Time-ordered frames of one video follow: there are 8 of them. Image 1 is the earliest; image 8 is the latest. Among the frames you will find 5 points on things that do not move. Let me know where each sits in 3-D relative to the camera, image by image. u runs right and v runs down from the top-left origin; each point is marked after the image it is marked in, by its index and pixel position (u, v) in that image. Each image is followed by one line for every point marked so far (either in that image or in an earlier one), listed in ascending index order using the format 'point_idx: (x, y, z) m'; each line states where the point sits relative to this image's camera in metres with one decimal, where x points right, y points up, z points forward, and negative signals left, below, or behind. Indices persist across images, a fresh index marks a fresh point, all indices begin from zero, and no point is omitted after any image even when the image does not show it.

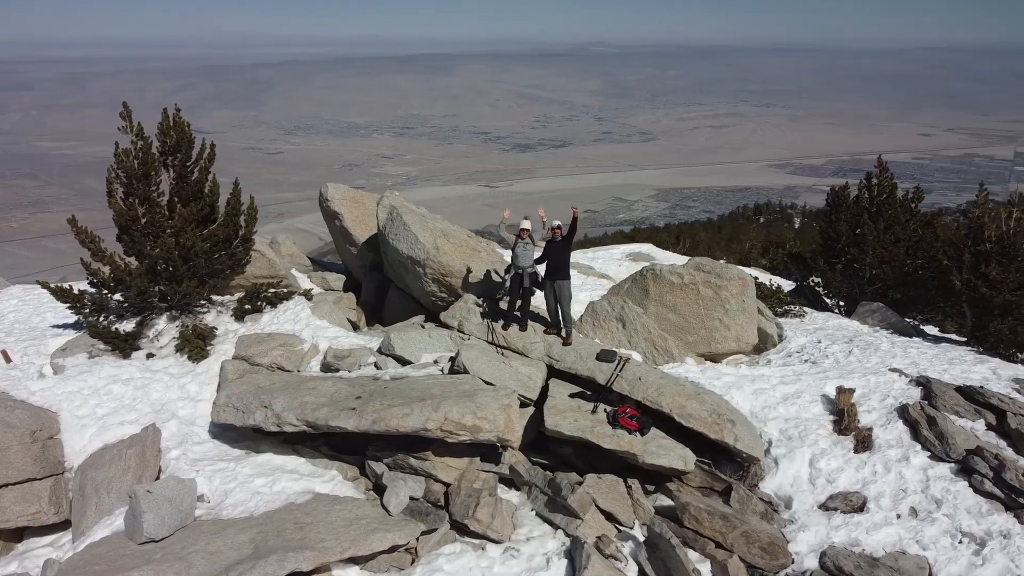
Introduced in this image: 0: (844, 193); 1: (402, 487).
0: (+7.2, +2.0, +17.3) m
1: (-1.3, -2.4, +9.6) m
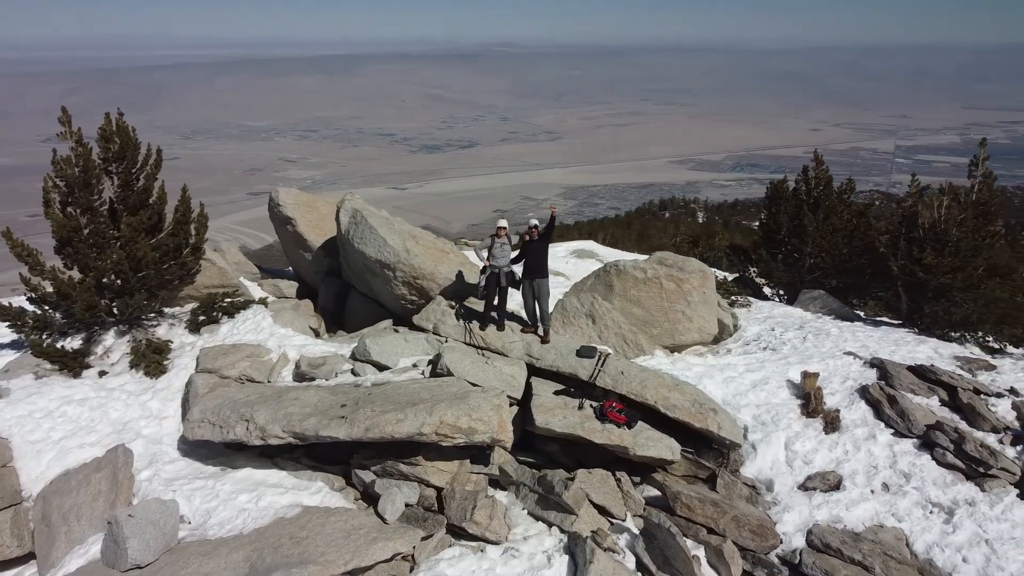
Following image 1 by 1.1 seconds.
0: (+6.1, +2.3, +18.0) m
1: (-1.3, -2.4, +9.4) m
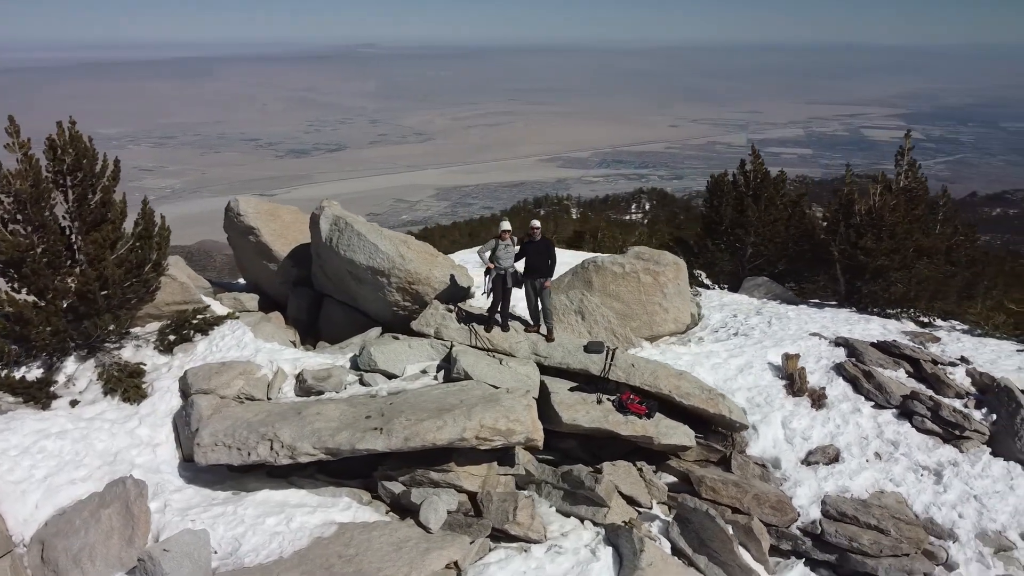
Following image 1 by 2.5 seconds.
0: (+5.0, +2.5, +18.9) m
1: (-0.9, -2.5, +9.3) m
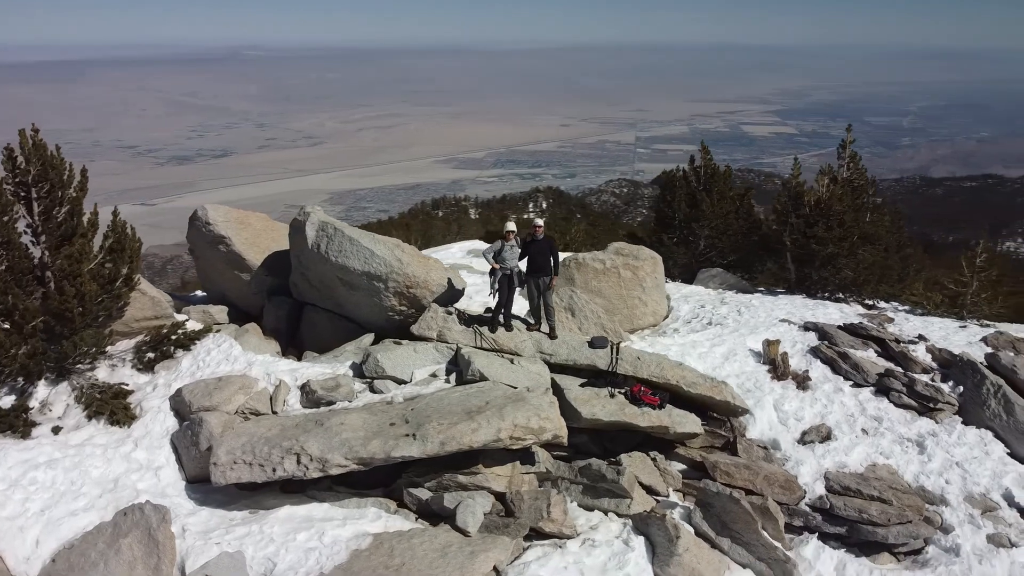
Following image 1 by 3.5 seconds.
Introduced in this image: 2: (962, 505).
0: (+3.9, +2.7, +19.5) m
1: (-0.5, -2.5, +9.2) m
2: (+5.9, -2.9, +10.6) m
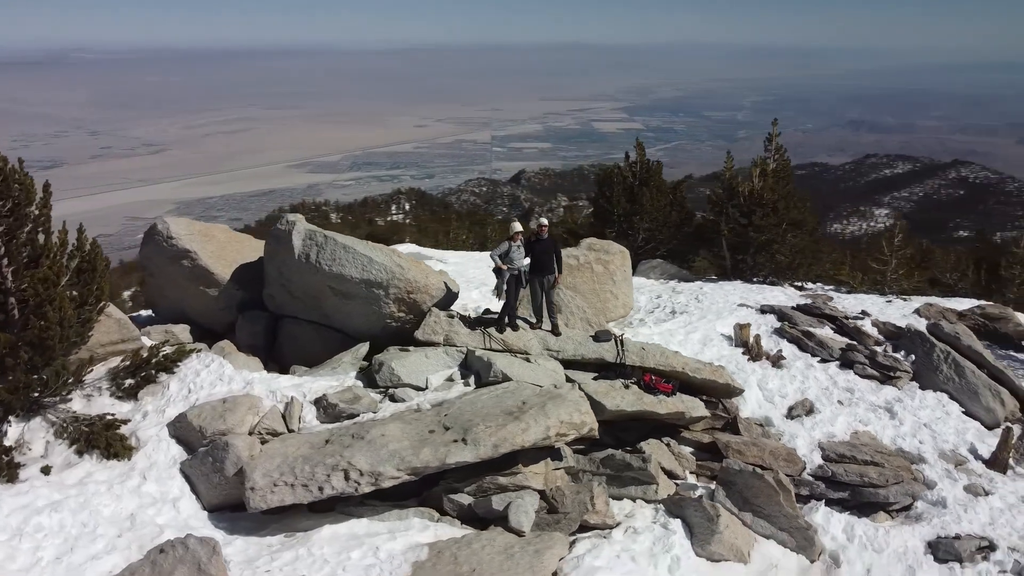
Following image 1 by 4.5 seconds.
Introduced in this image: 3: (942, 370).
0: (+2.4, +2.9, +20.0) m
1: (+0.1, -2.5, +9.3) m
2: (+6.2, -2.5, +11.7) m
3: (+7.0, -1.3, +13.2) m
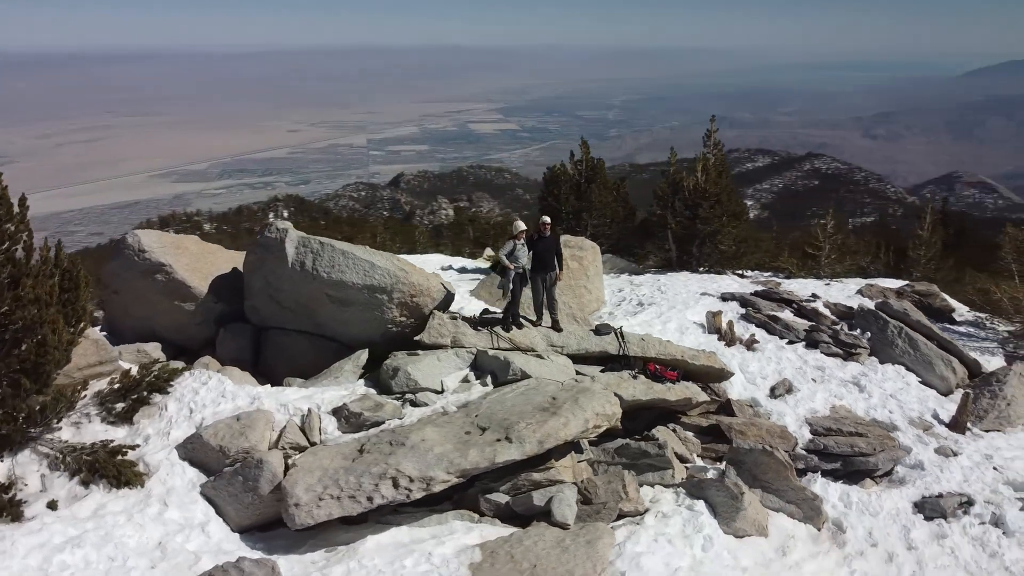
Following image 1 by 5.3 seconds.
0: (+1.0, +3.0, +20.4) m
1: (+0.5, -2.4, +9.4) m
2: (+6.2, -2.2, +12.6) m
3: (+6.8, -1.0, +14.2) m
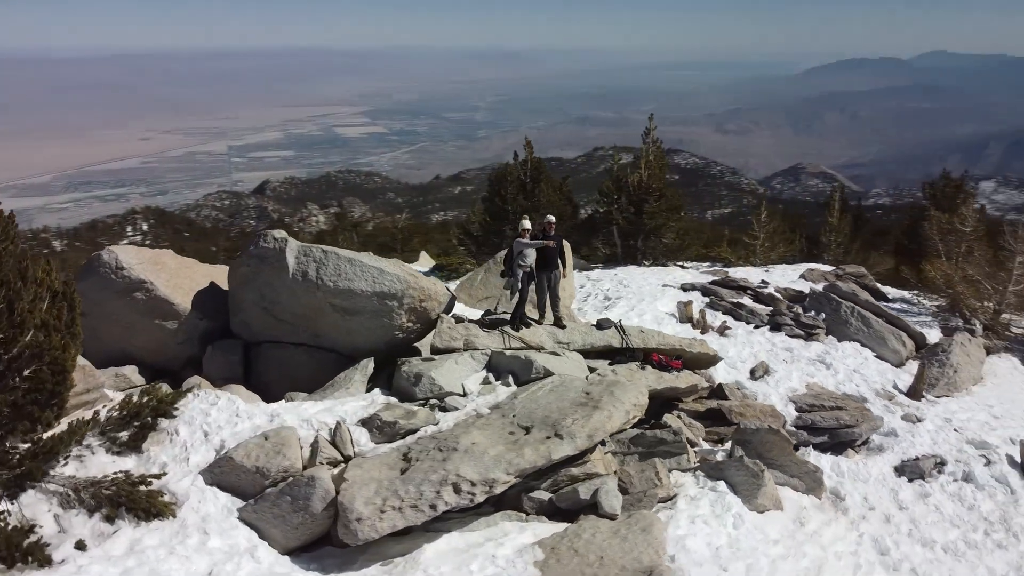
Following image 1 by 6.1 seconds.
0: (-0.4, +3.0, +20.5) m
1: (+1.1, -2.4, +9.6) m
2: (+6.2, -1.9, +13.6) m
3: (+6.4, -0.7, +15.3) m
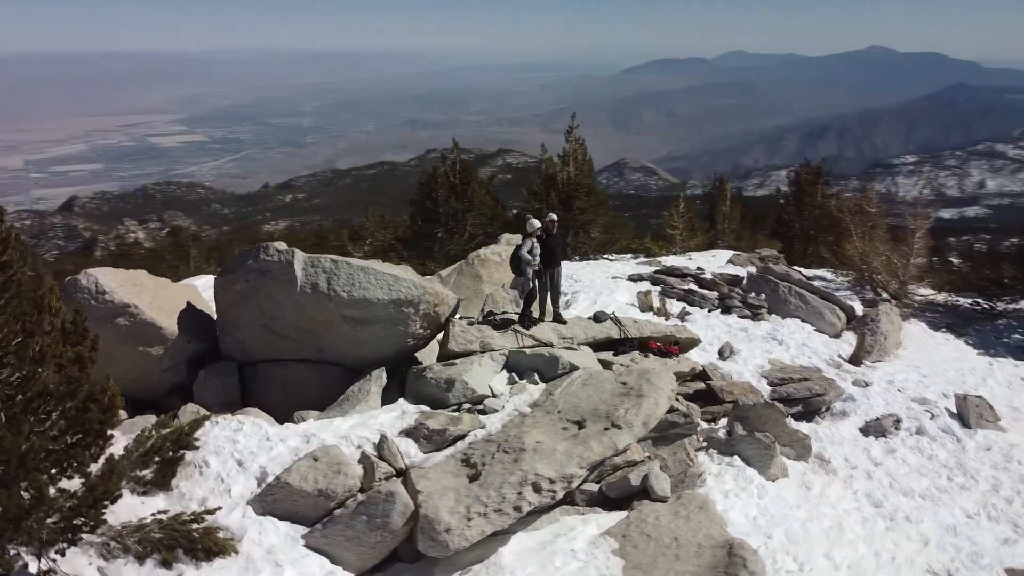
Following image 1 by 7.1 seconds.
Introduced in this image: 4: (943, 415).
0: (-2.2, +2.9, +20.3) m
1: (+1.7, -2.3, +9.9) m
2: (+5.8, -1.5, +14.9) m
3: (+5.7, -0.3, +16.5) m
4: (+7.5, -2.2, +14.0) m
